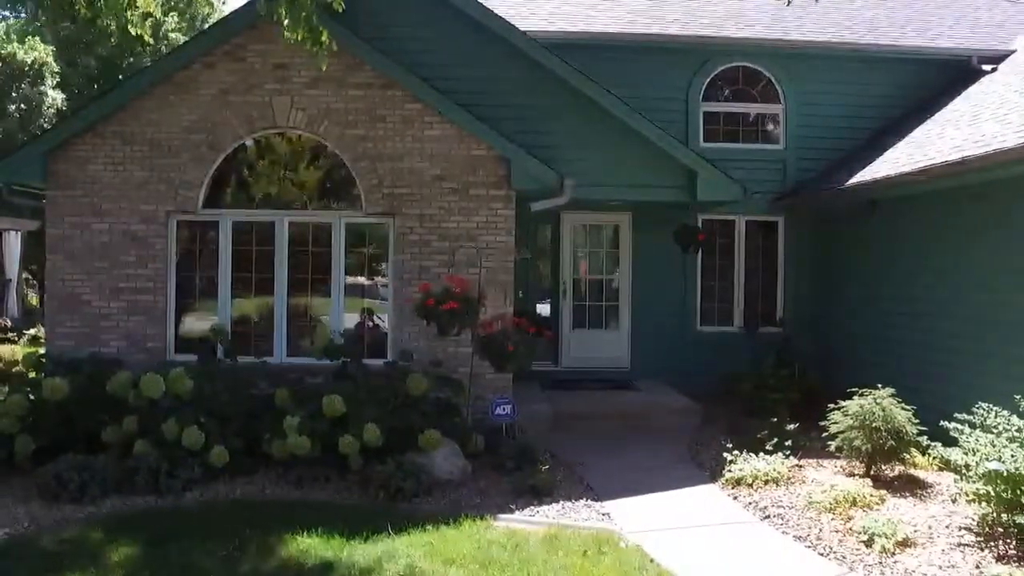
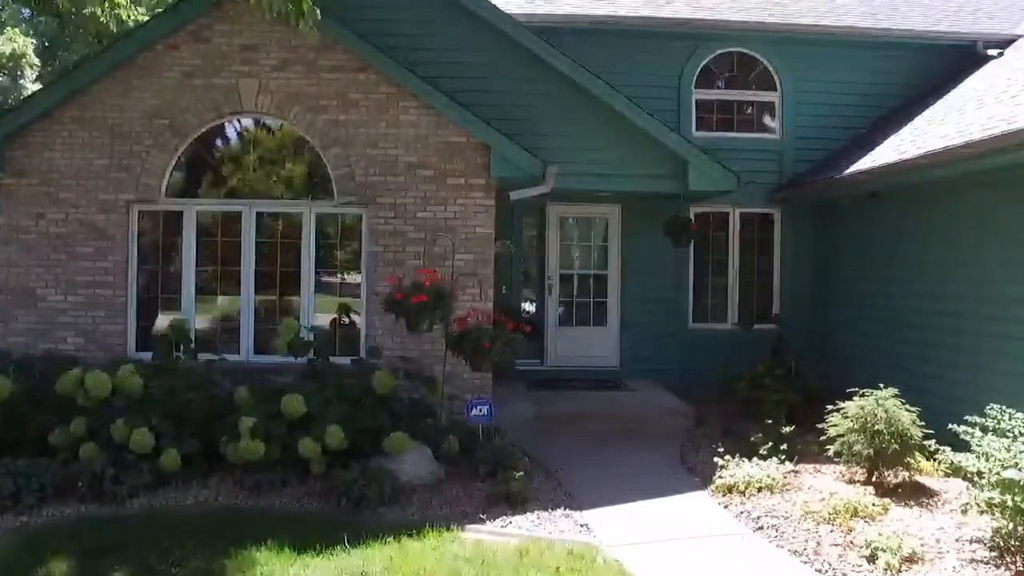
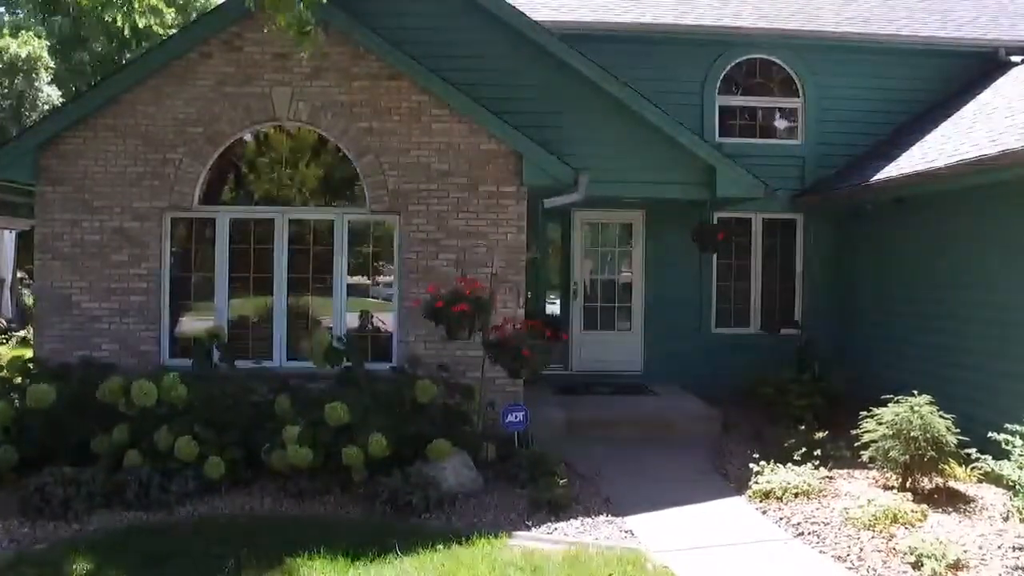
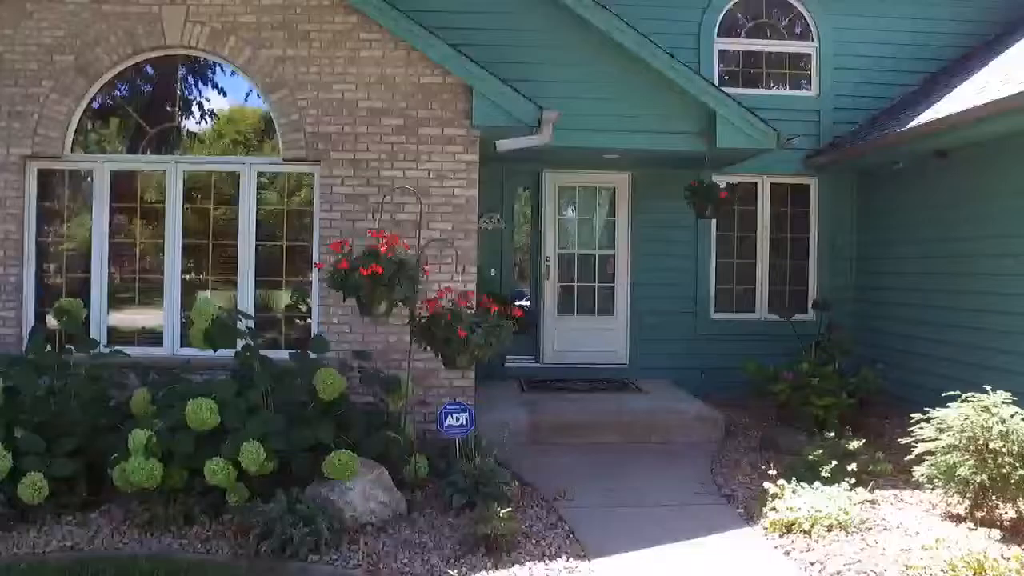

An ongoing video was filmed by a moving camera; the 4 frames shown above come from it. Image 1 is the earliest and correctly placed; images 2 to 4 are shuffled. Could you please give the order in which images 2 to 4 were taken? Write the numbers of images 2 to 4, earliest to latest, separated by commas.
3, 2, 4
